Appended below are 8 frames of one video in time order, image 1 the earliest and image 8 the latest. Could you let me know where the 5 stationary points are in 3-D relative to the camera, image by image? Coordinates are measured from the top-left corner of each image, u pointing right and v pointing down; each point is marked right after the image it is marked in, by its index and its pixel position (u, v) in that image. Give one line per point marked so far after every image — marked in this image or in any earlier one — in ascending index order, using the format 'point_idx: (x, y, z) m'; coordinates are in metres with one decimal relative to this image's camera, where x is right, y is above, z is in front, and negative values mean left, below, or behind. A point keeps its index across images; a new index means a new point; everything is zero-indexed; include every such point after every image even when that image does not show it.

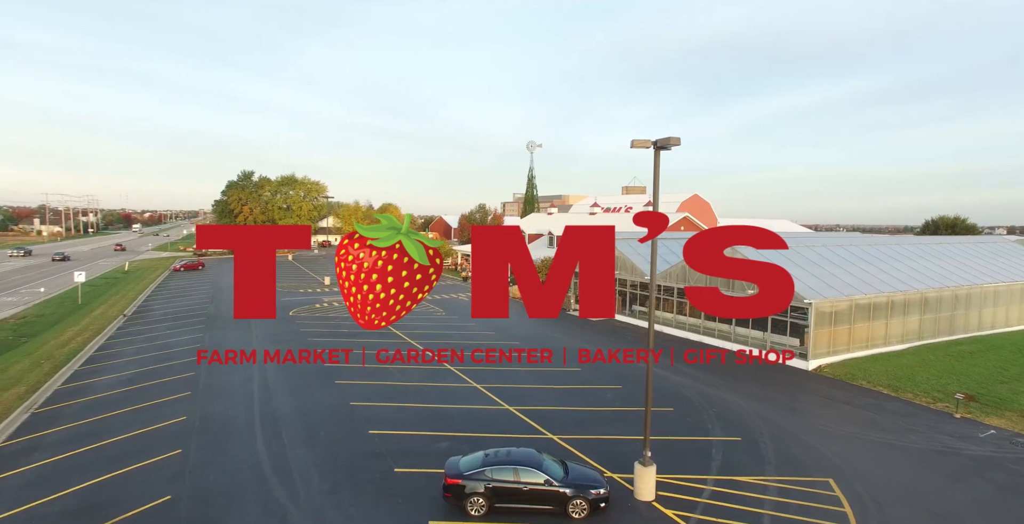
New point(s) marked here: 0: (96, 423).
0: (-11.5, -4.6, +18.7) m
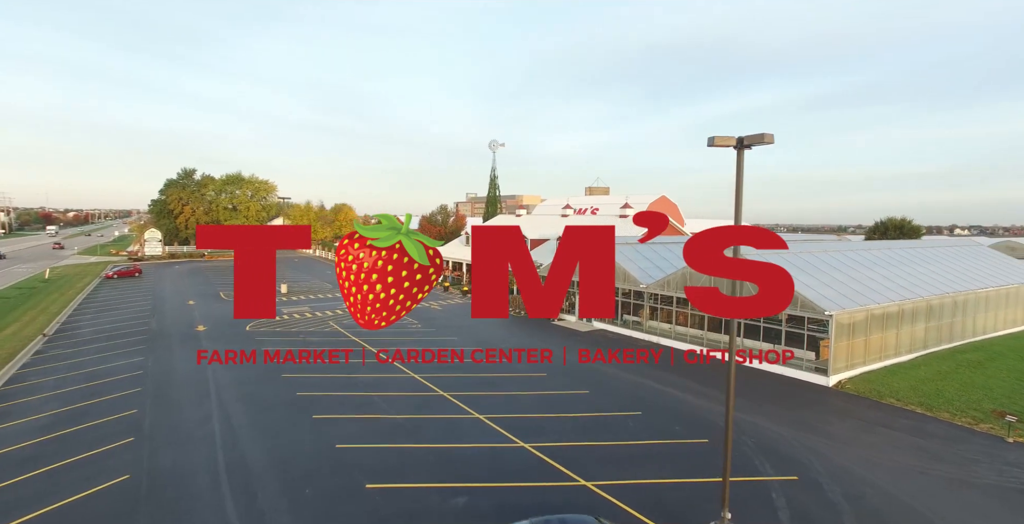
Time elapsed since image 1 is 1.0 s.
0: (-10.9, -4.9, +14.6) m
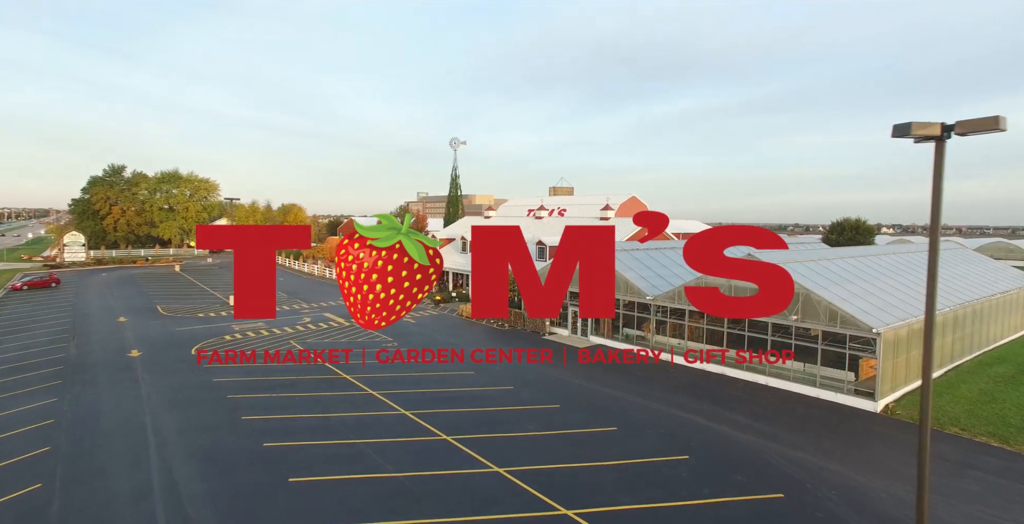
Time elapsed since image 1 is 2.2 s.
0: (-9.7, -5.3, +9.8) m
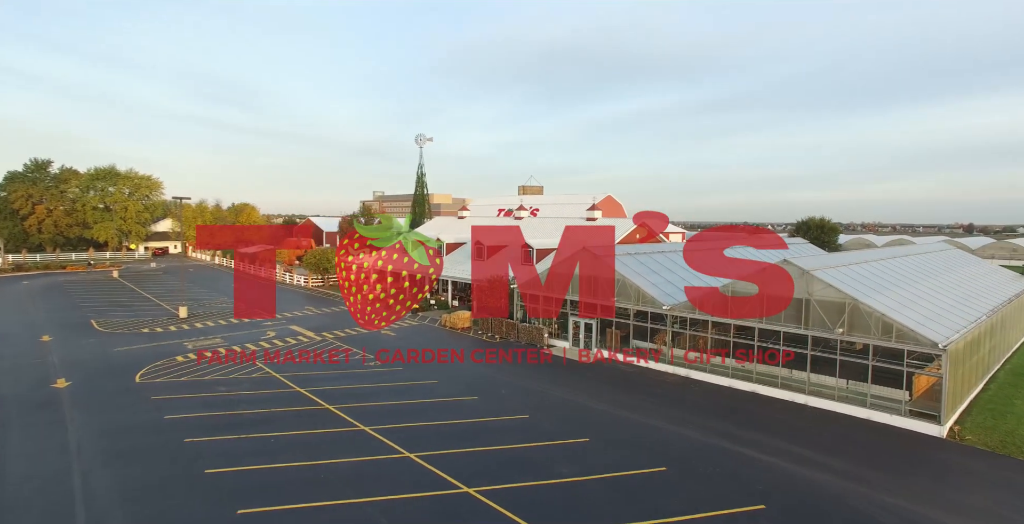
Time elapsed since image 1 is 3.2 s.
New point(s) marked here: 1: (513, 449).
0: (-8.2, -5.5, +5.5) m
1: (0.0, -4.8, +18.0) m
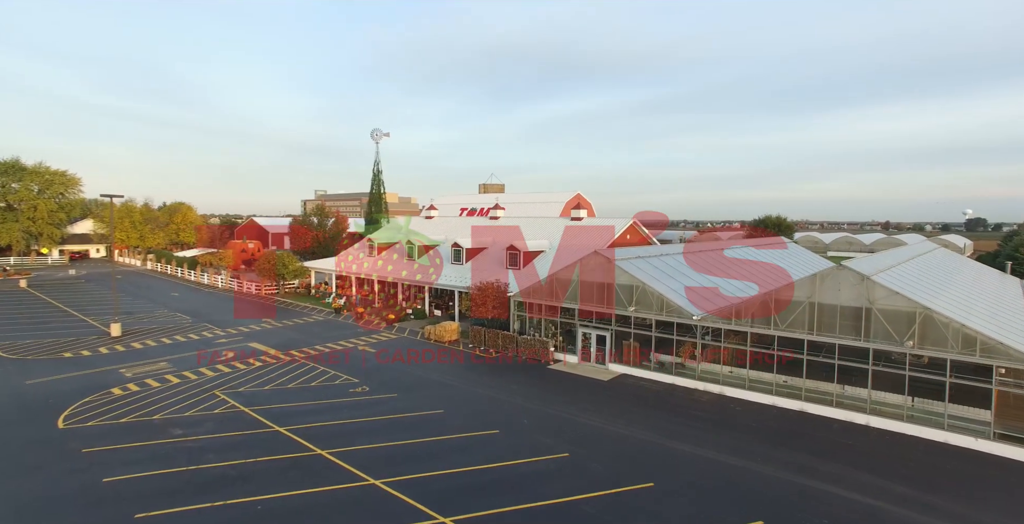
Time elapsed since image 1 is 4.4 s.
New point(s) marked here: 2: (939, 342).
0: (-5.8, -5.7, +1.1) m
1: (+1.2, -5.0, +14.3) m
2: (+12.0, -2.2, +19.0) m
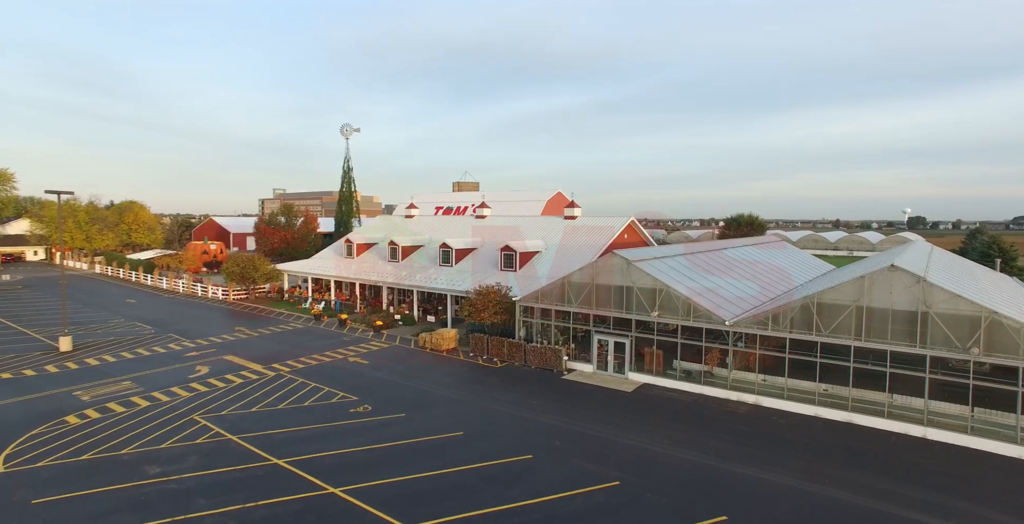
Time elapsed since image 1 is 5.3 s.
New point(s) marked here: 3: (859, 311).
0: (-3.8, -5.8, -1.5) m
1: (+2.3, -5.0, +12.1) m
2: (+12.8, -2.2, +17.5) m
3: (+10.0, -1.4, +19.6) m
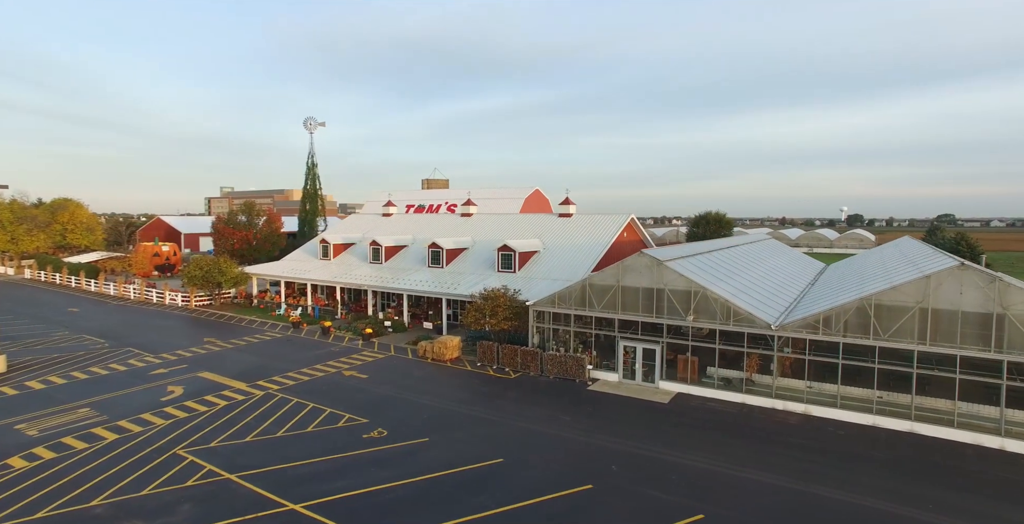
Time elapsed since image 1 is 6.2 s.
0: (-1.2, -5.8, -4.1) m
1: (+3.9, -4.9, +9.9) m
2: (+13.9, -2.0, +16.1) m
3: (+10.9, -1.3, +17.9) m
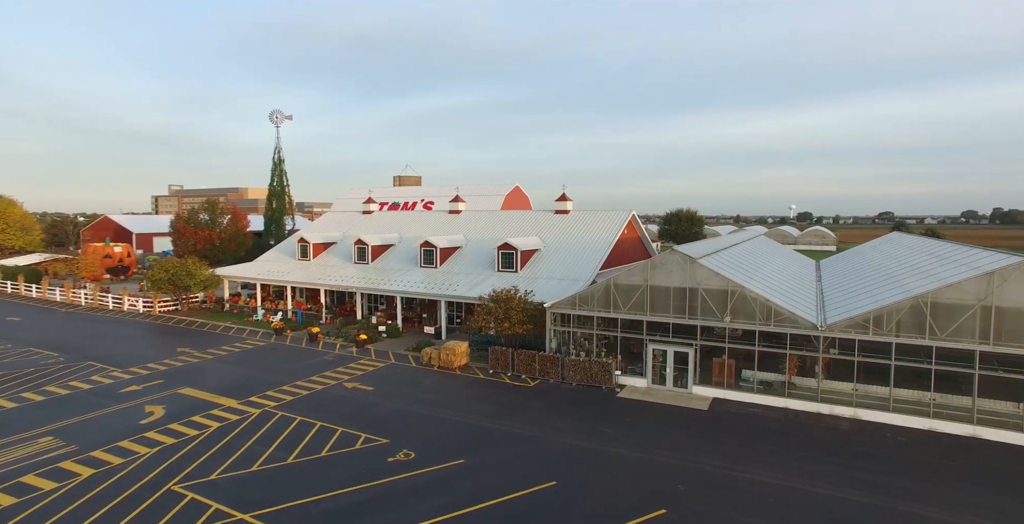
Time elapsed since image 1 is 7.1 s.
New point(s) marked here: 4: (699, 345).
0: (+1.3, -5.7, -6.1) m
1: (+5.3, -4.8, +8.2) m
2: (+14.8, -1.8, +15.2) m
3: (+11.8, -1.1, +16.8) m
4: (+5.5, -2.4, +19.8) m
